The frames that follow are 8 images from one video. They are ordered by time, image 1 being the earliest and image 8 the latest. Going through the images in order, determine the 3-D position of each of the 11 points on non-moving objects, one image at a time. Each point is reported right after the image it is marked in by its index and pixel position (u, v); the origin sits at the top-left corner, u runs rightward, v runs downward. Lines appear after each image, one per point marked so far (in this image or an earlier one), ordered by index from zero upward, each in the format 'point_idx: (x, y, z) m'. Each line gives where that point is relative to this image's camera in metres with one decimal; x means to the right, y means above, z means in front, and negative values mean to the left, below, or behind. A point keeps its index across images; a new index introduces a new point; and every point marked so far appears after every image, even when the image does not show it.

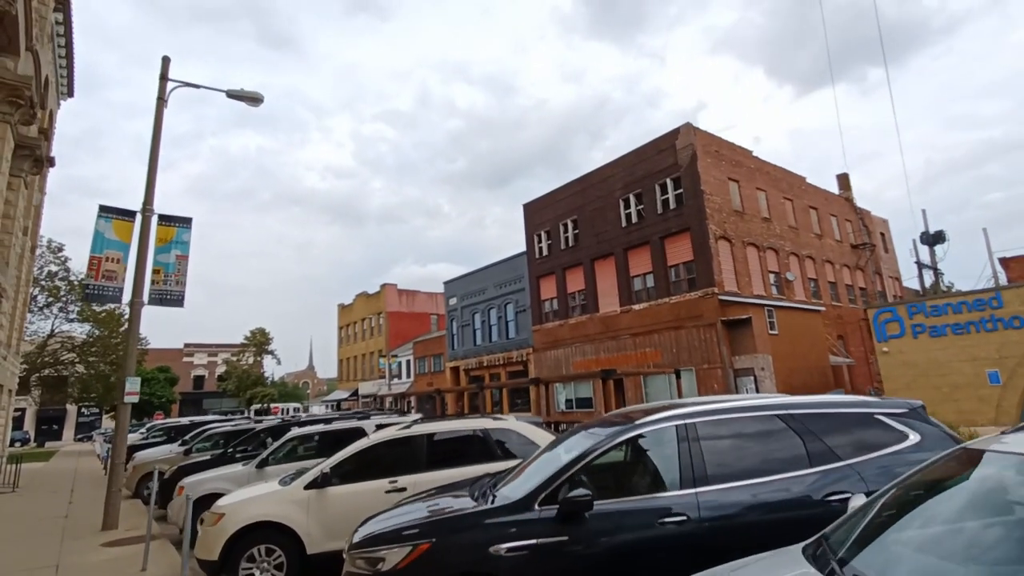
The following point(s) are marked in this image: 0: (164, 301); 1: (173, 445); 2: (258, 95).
0: (-6.1, -0.2, +9.7) m
1: (-9.1, -4.2, +14.9) m
2: (-5.3, +4.0, +11.7) m
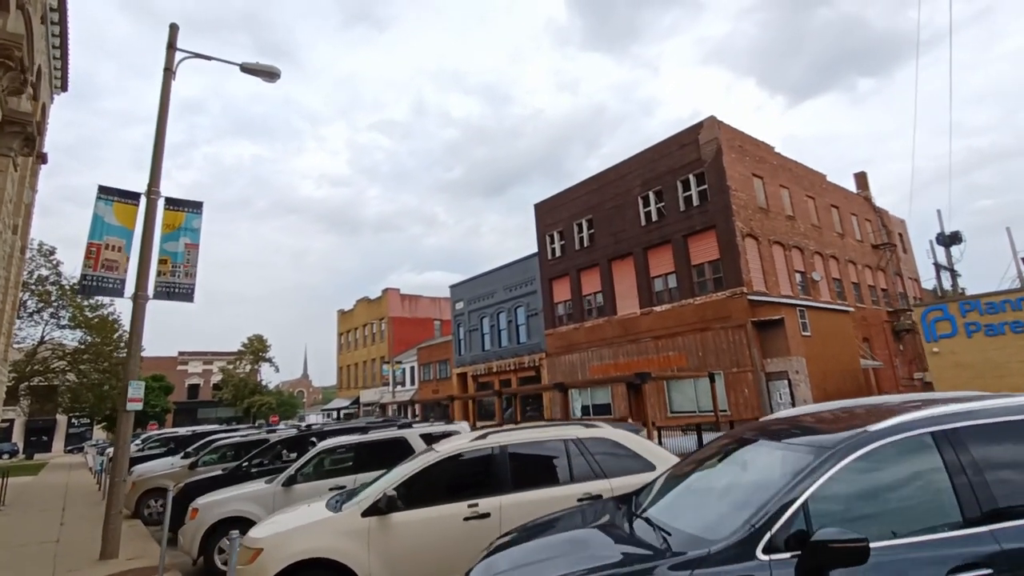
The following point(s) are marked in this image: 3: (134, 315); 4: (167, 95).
0: (-5.3, -0.1, +8.6) m
1: (-8.3, -4.2, +13.7) m
2: (-4.5, +4.1, +10.6) m
3: (-5.7, -0.4, +8.4) m
4: (-5.5, +3.1, +9.0) m
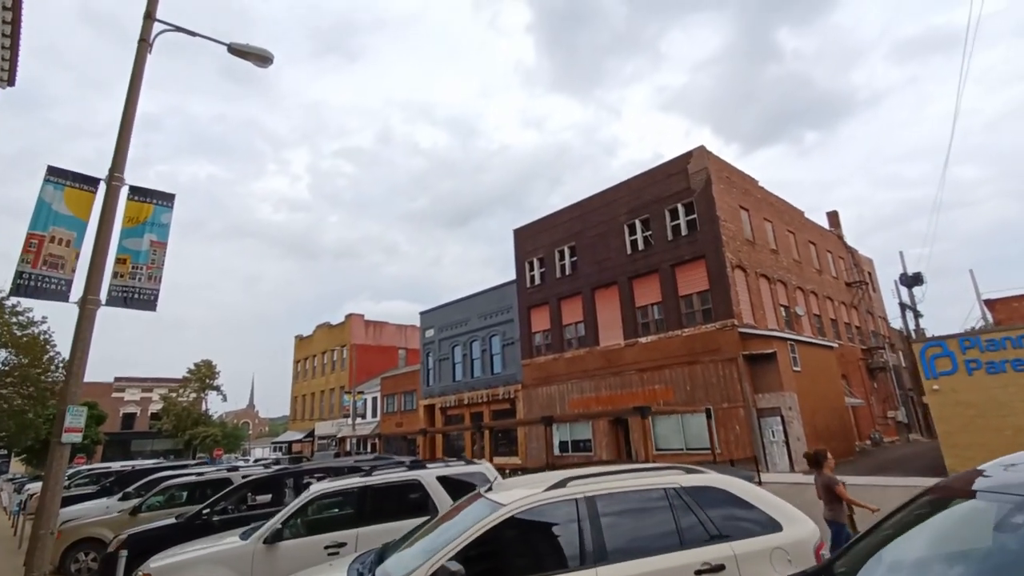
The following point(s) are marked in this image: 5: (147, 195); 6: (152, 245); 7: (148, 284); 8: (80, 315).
0: (-4.9, -0.2, +7.0) m
1: (-8.4, -4.4, +11.7) m
2: (-4.1, +3.9, +9.3) m
3: (-5.3, -0.4, +6.8) m
4: (-5.1, +3.0, +7.6) m
5: (-4.9, +1.3, +7.5) m
6: (-4.8, +0.6, +7.4) m
7: (-4.7, +0.1, +7.2) m
8: (-5.3, -0.3, +6.8) m
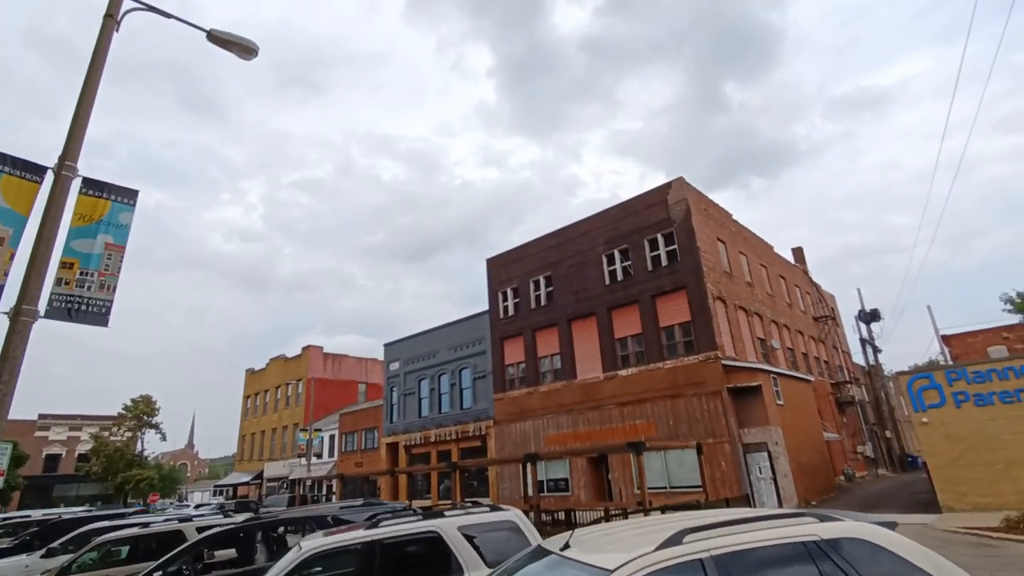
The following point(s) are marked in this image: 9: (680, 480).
0: (-4.6, -0.3, +5.8) m
1: (-8.5, -4.8, +9.8) m
2: (-4.0, +3.7, +8.4) m
3: (-5.0, -0.5, +5.5) m
4: (-4.8, +2.9, +6.5) m
5: (-4.6, +1.1, +6.3) m
6: (-4.5, +0.5, +6.1) m
7: (-4.4, -0.1, +6.0) m
8: (-5.0, -0.4, +5.5) m
9: (+5.9, -6.7, +19.4) m
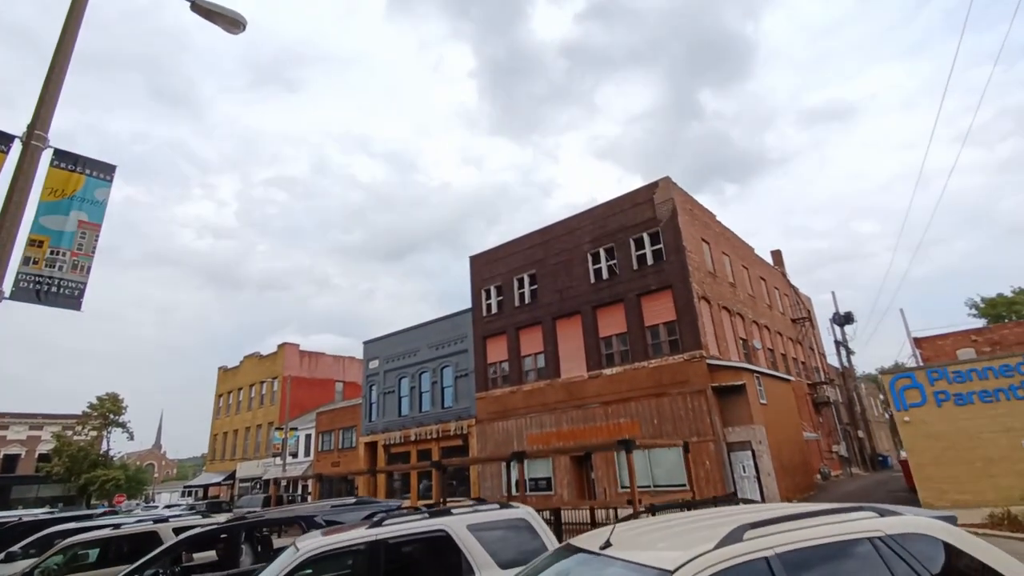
0: (-4.5, -0.1, +5.3) m
1: (-8.7, -4.5, +9.2) m
2: (-4.0, +3.9, +7.9) m
3: (-4.9, -0.3, +5.0) m
4: (-4.7, +3.1, +6.0) m
5: (-4.6, +1.3, +5.8) m
6: (-4.4, +0.6, +5.7) m
7: (-4.3, +0.1, +5.5) m
8: (-4.9, -0.2, +5.0) m
9: (+5.3, -6.6, +19.3) m
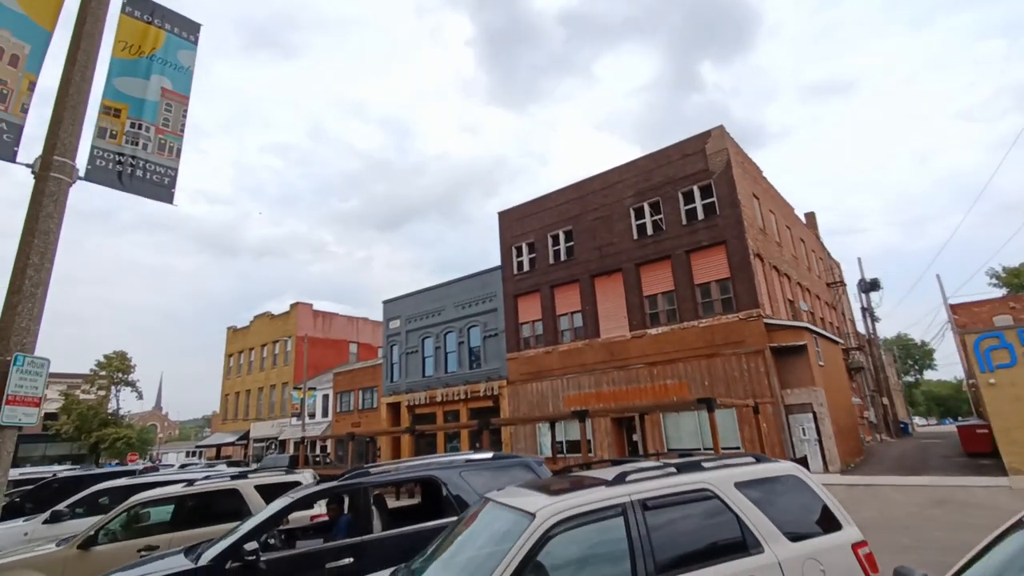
0: (-2.8, +0.8, +4.0) m
1: (-7.1, -3.4, +8.1) m
2: (-2.2, +4.8, +6.4) m
3: (-3.2, +0.5, +3.7) m
4: (-3.0, +4.0, +4.6) m
5: (-2.9, +2.2, +4.5) m
6: (-2.7, +1.5, +4.4) m
7: (-2.7, +1.0, +4.2) m
8: (-3.2, +0.6, +3.7) m
9: (+6.8, -5.1, +18.4) m
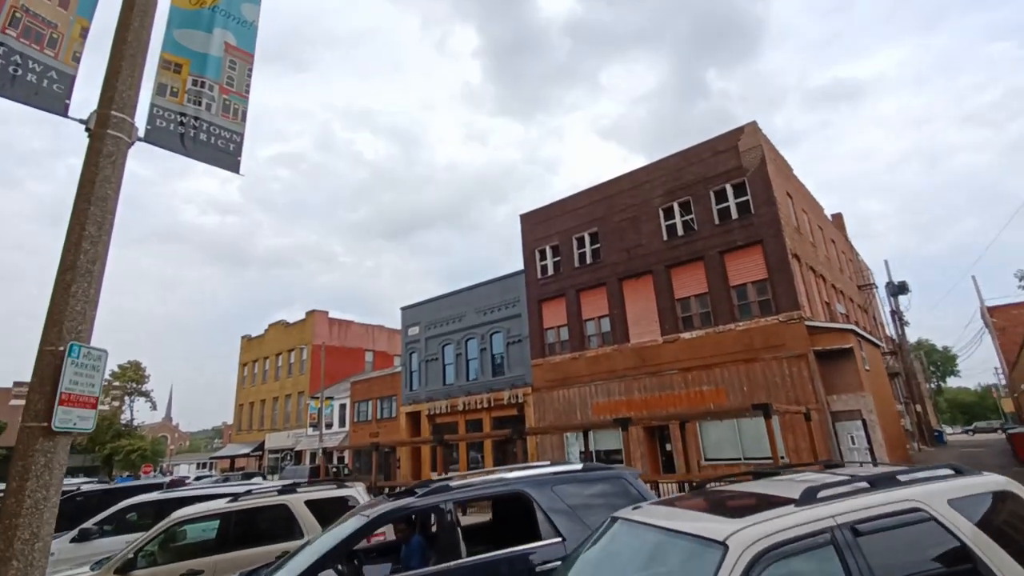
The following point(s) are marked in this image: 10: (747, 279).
0: (-2.0, +0.9, +3.4) m
1: (-6.2, -3.4, +7.5) m
2: (-1.5, +4.9, +5.9) m
3: (-2.4, +0.6, +3.2) m
4: (-2.2, +4.1, +4.0) m
5: (-2.1, +2.3, +3.9) m
6: (-2.0, +1.6, +3.8) m
7: (-1.9, +1.1, +3.6) m
8: (-2.5, +0.7, +3.1) m
9: (+7.8, -5.2, +17.6) m
10: (+8.2, +0.3, +19.3) m
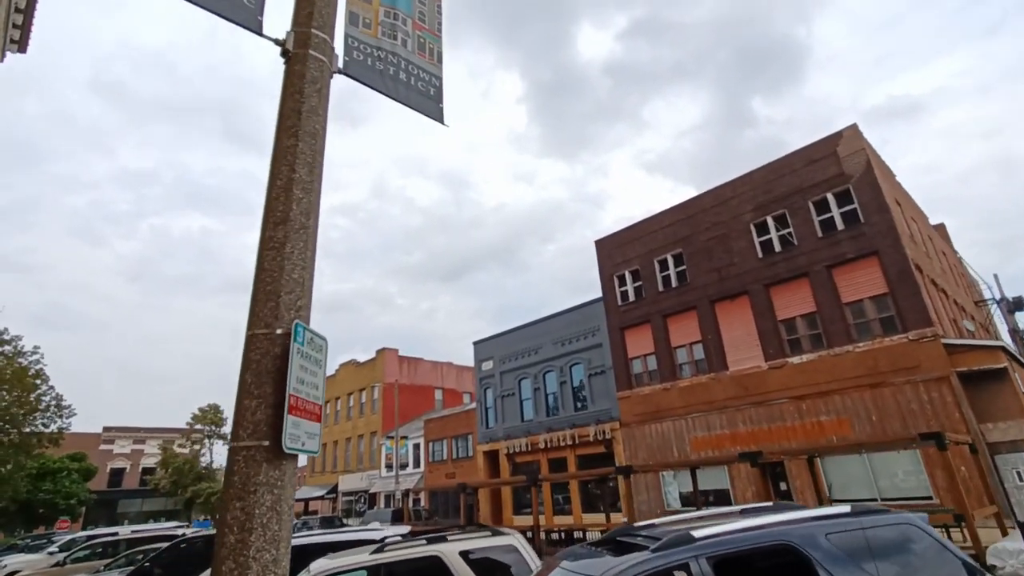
0: (-0.6, +1.0, +2.7) m
1: (-4.2, -3.7, +6.8) m
2: (0.0, +4.8, +5.3) m
3: (-1.1, +0.7, +2.4) m
4: (-0.9, +4.1, +3.5) m
5: (-0.7, +2.3, +3.2) m
6: (-0.6, +1.7, +3.1) m
7: (-0.5, +1.2, +2.9) m
8: (-1.1, +0.8, +2.4) m
9: (+10.7, -5.6, +15.4) m
10: (+11.1, -0.2, +17.4) m
